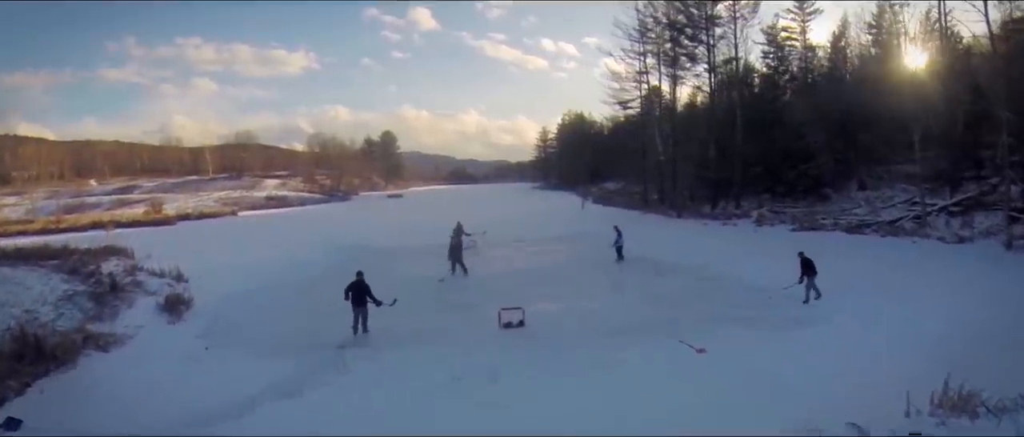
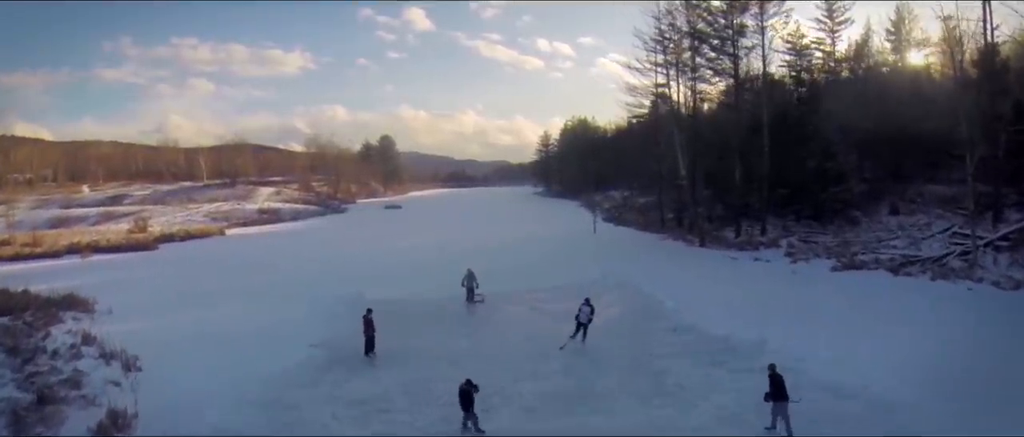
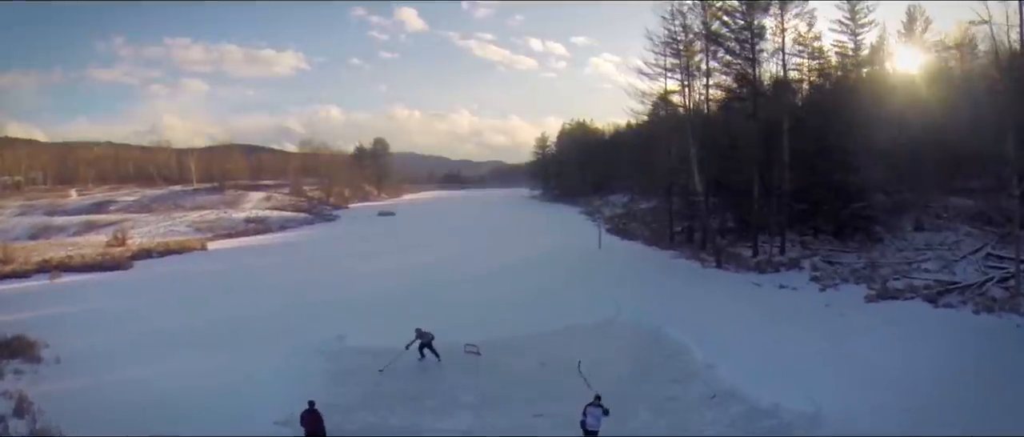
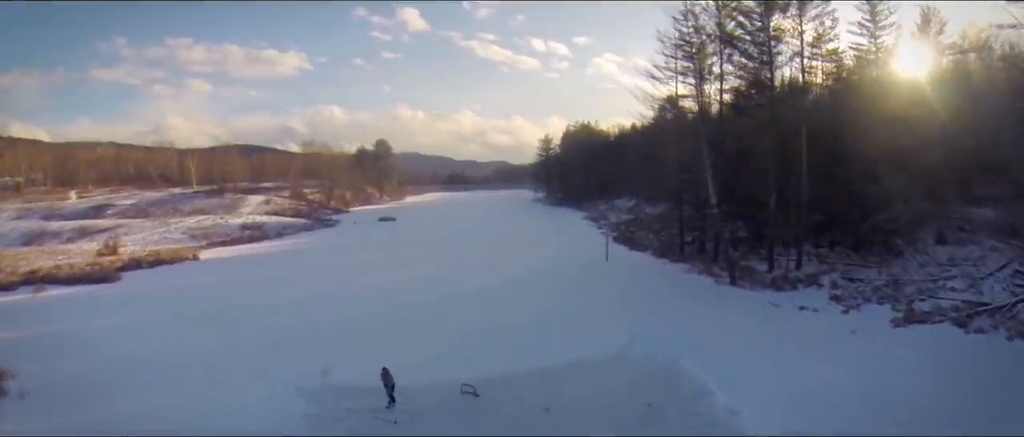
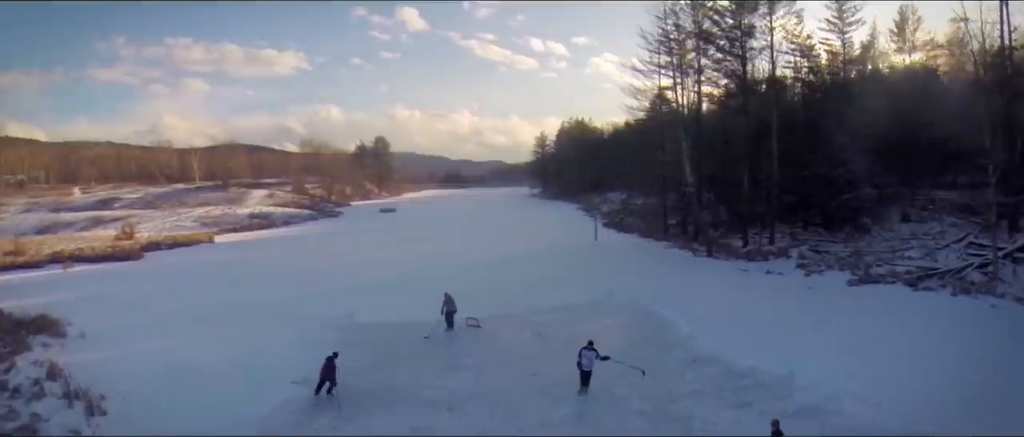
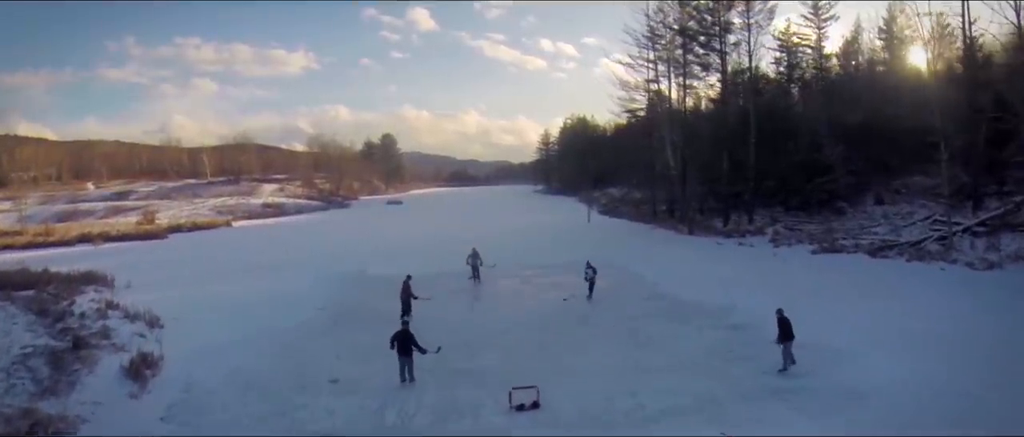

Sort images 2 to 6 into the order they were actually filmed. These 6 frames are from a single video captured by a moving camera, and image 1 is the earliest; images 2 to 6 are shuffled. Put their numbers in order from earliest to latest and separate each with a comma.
6, 2, 5, 3, 4
